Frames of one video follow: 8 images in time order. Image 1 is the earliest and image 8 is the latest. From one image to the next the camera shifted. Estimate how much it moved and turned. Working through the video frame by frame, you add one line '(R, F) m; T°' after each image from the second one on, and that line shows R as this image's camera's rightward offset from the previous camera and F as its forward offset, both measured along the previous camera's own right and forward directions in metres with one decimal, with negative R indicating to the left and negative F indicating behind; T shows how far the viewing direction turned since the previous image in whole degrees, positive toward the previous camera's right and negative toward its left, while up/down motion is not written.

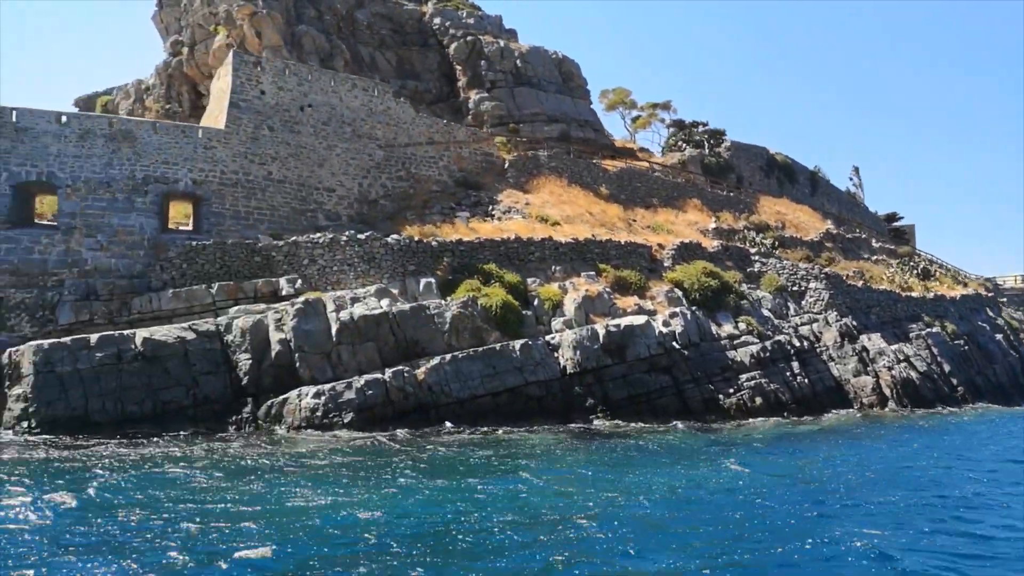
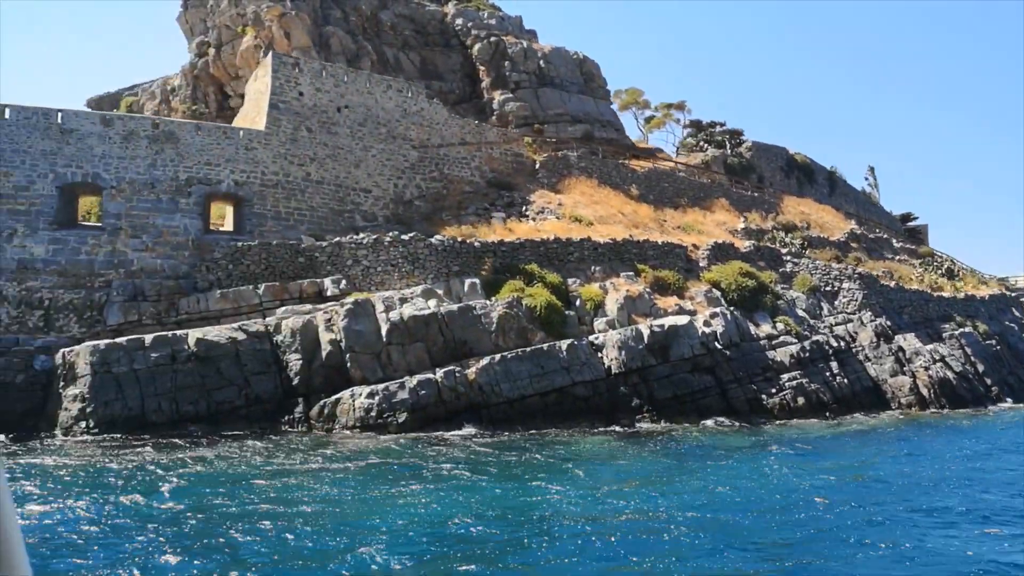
(-0.9, -0.1) m; 0°
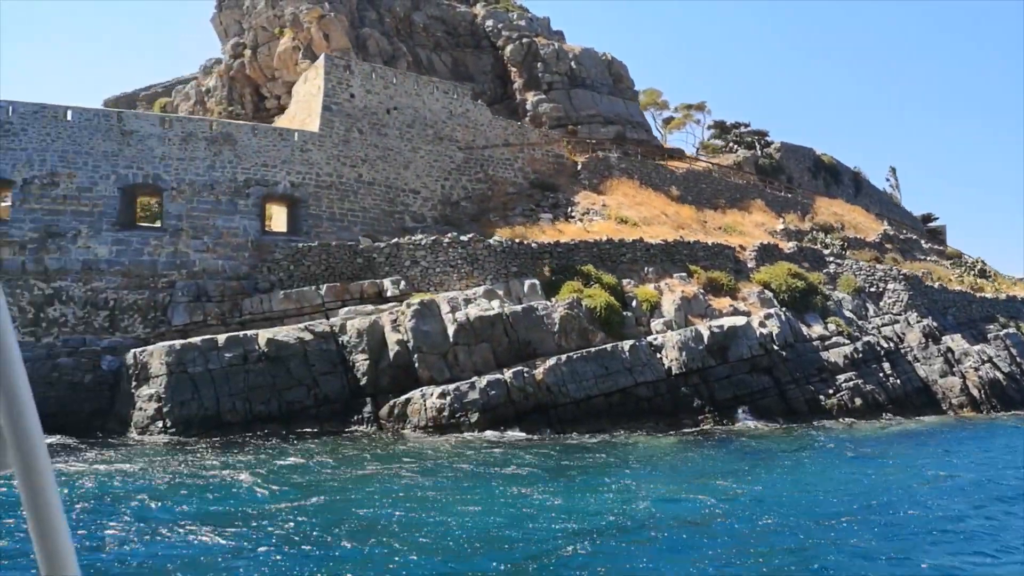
(-1.3, -0.1) m; 0°
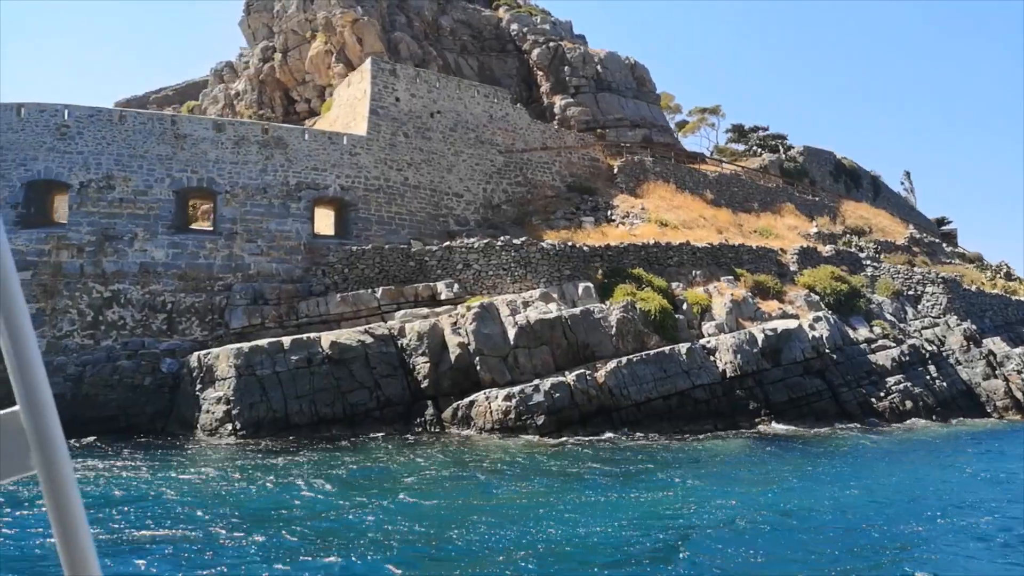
(-1.3, -0.1) m; 0°
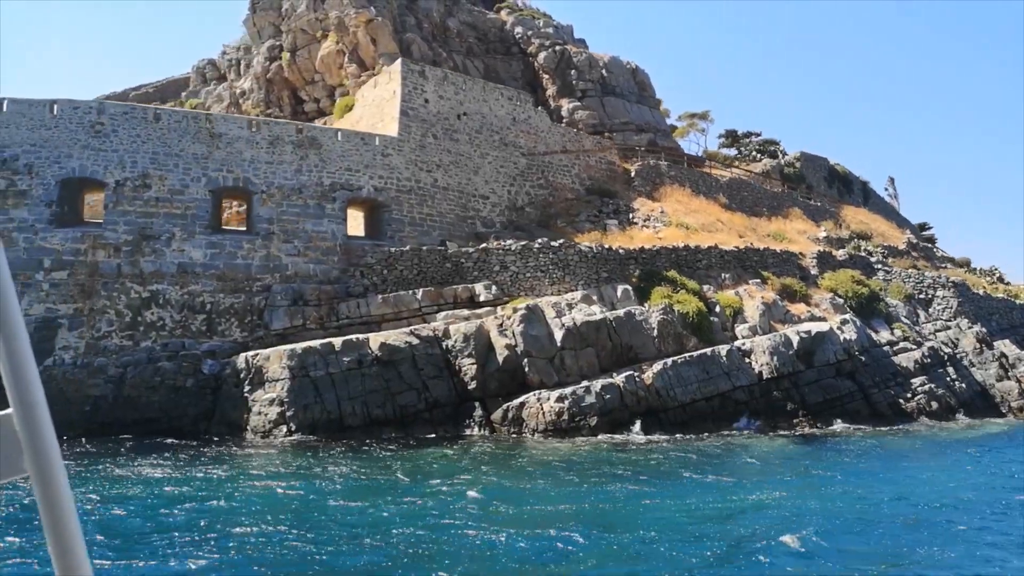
(-1.6, -0.1) m; +2°
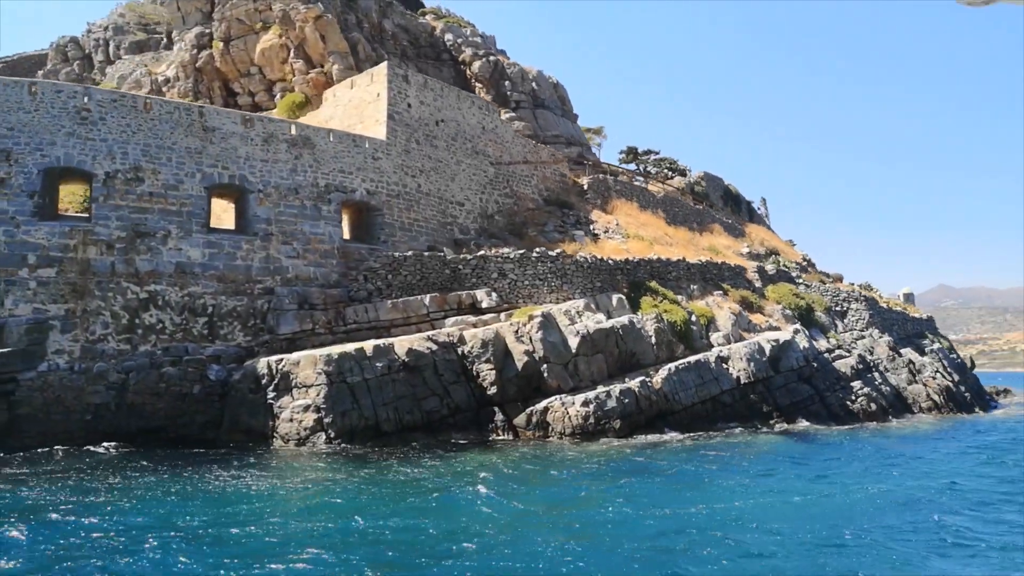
(-3.4, -0.1) m; +11°
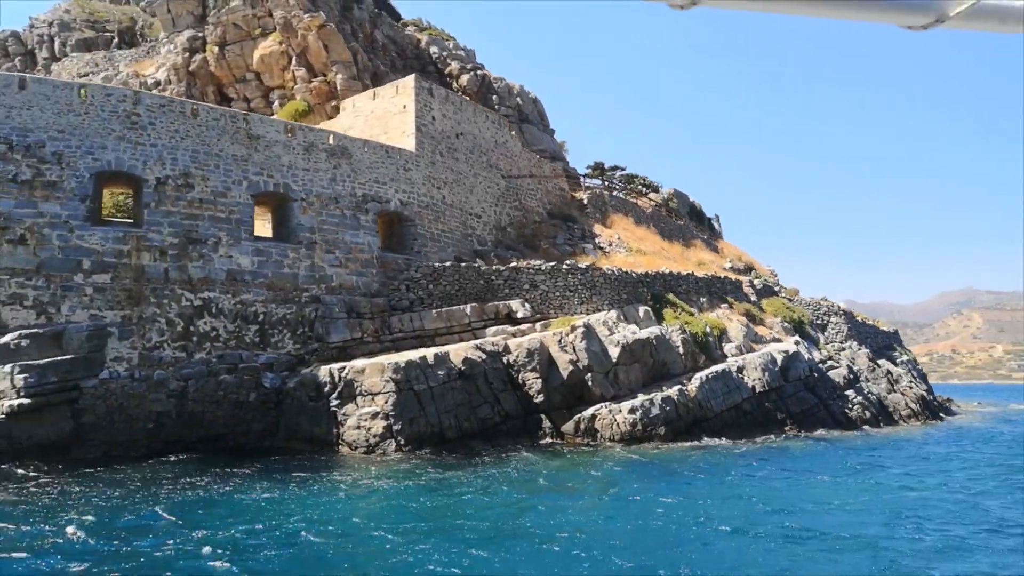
(-2.5, -0.4) m; +5°
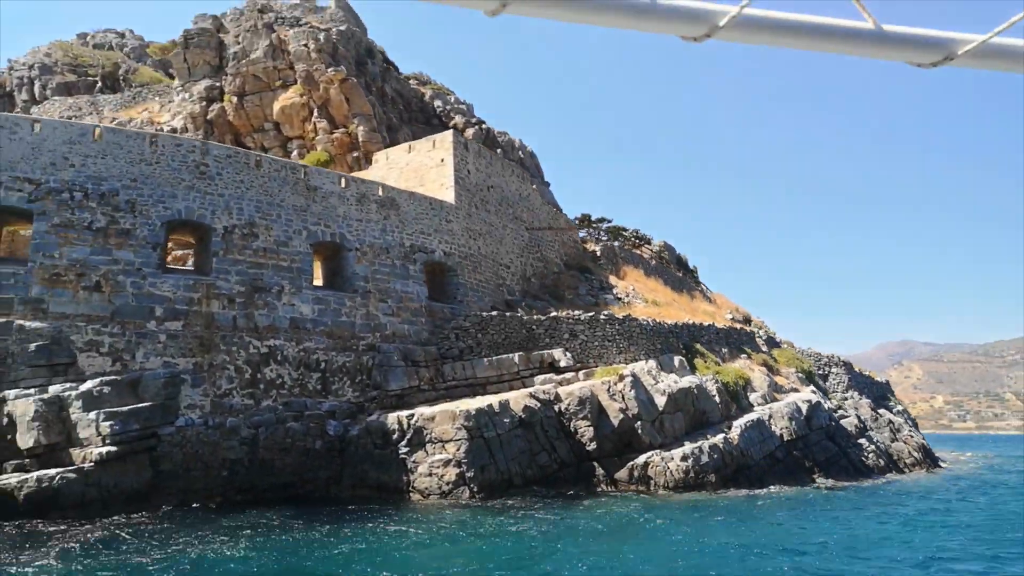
(-2.1, -0.4) m; +3°
